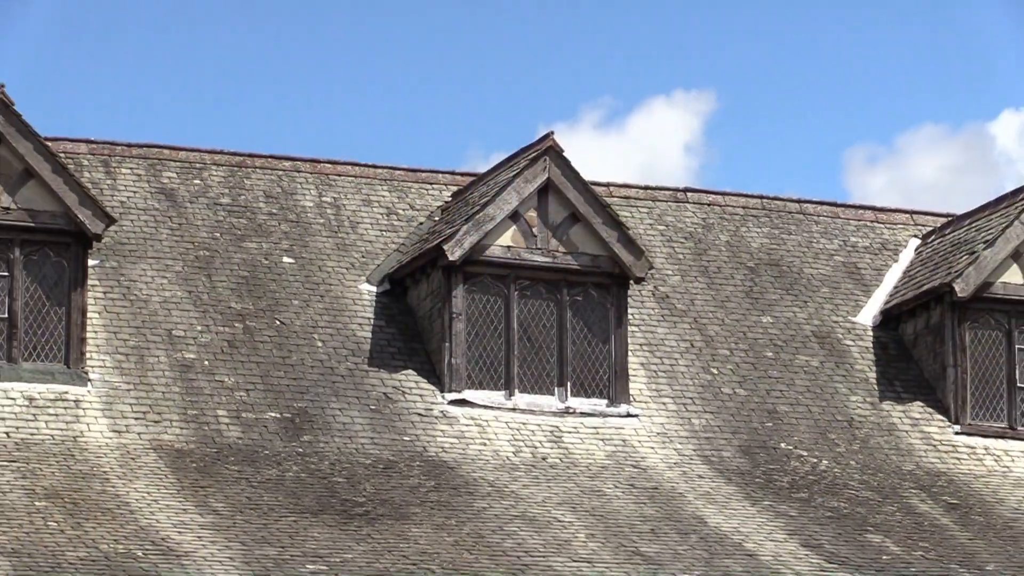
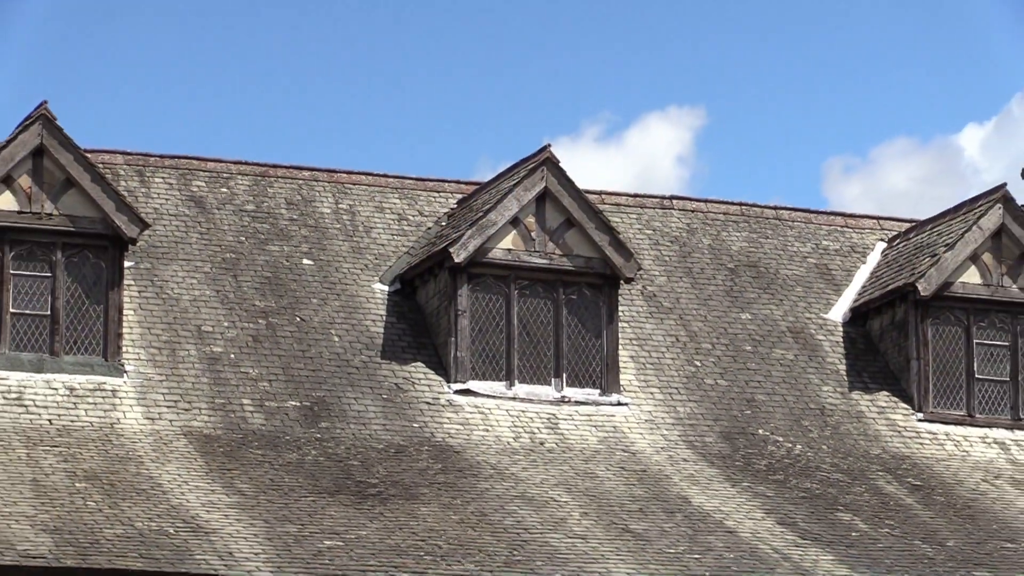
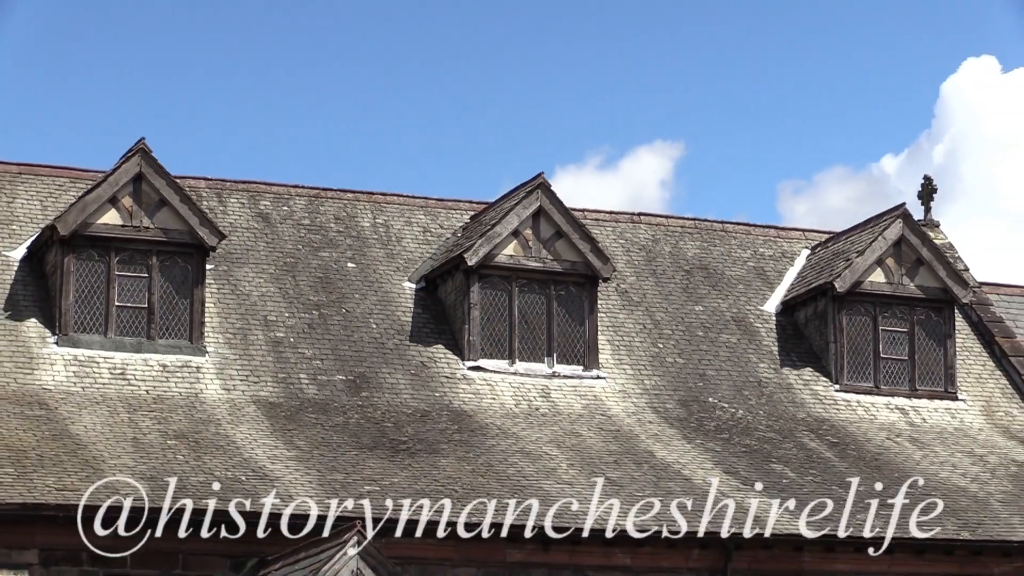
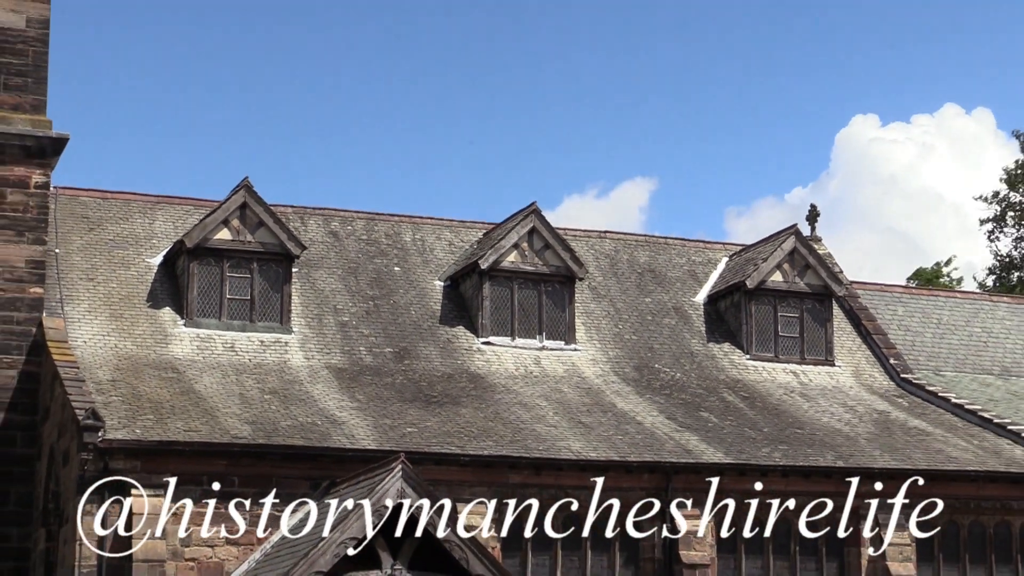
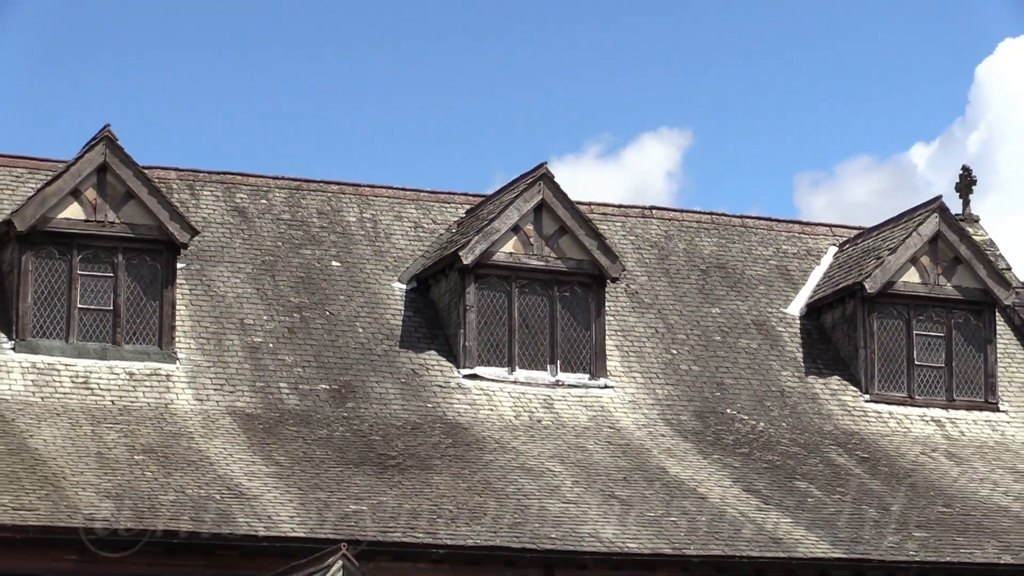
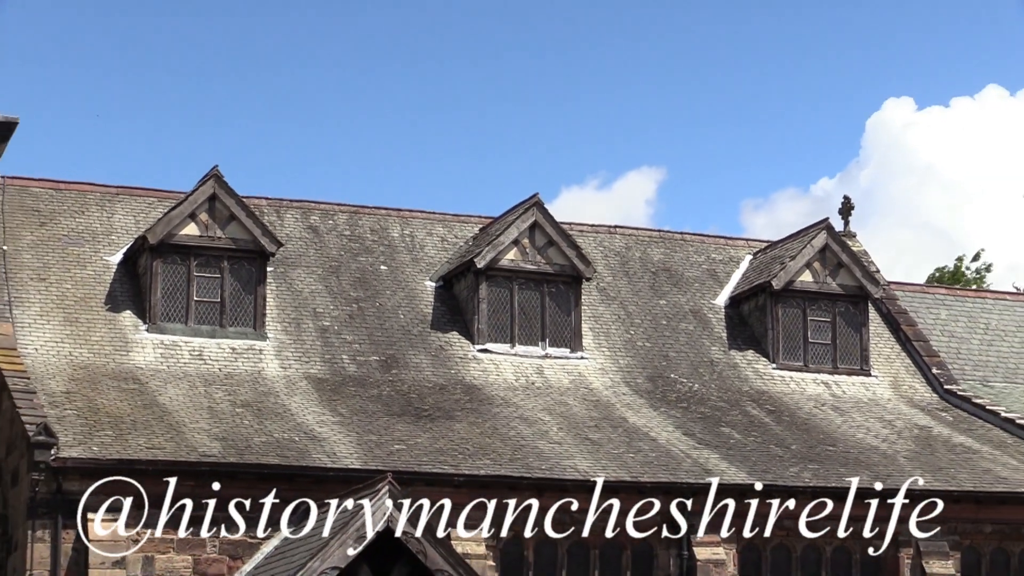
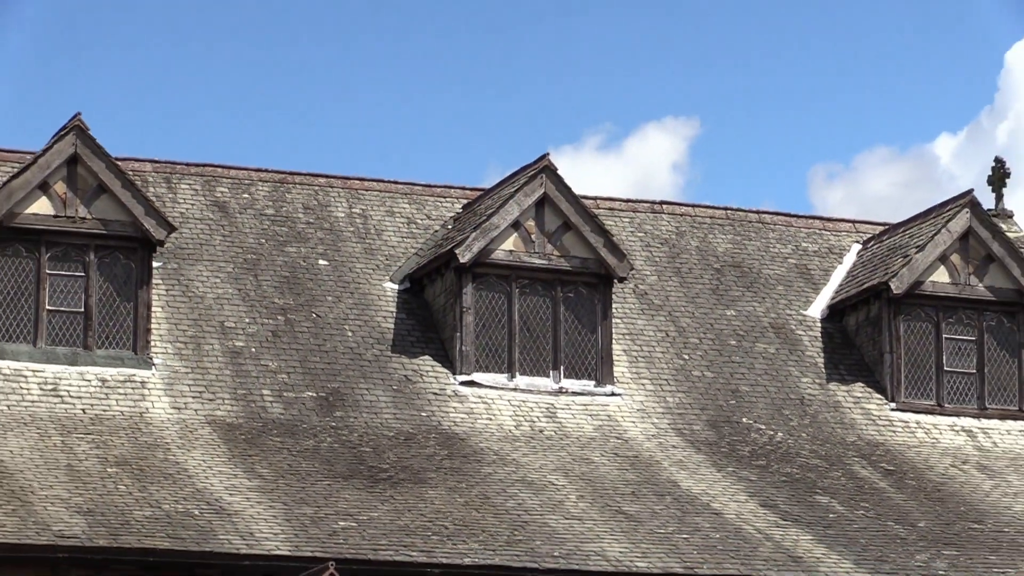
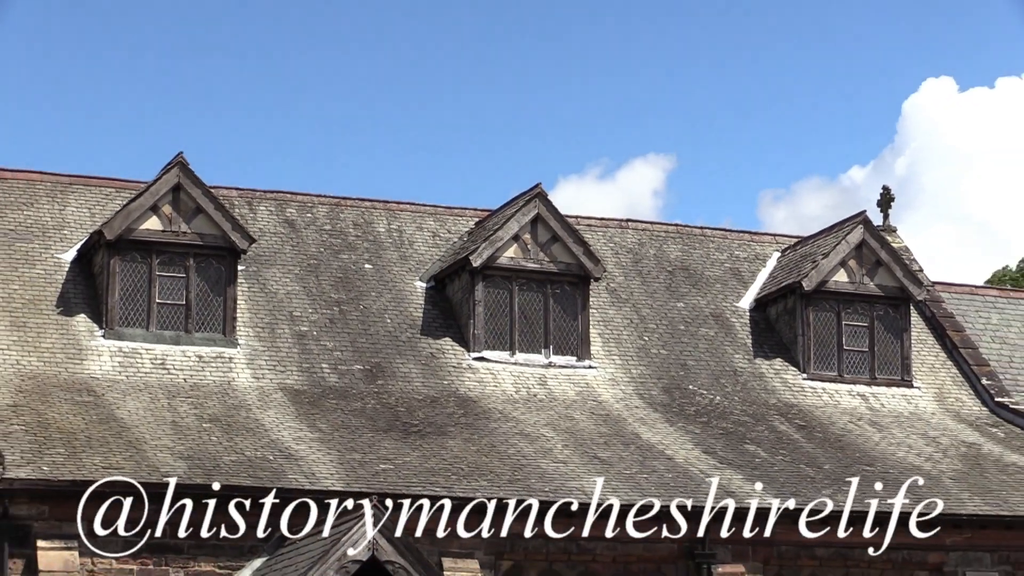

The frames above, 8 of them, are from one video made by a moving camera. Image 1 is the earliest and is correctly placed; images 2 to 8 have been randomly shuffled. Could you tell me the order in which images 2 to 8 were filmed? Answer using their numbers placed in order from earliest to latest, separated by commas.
2, 7, 5, 3, 8, 6, 4
